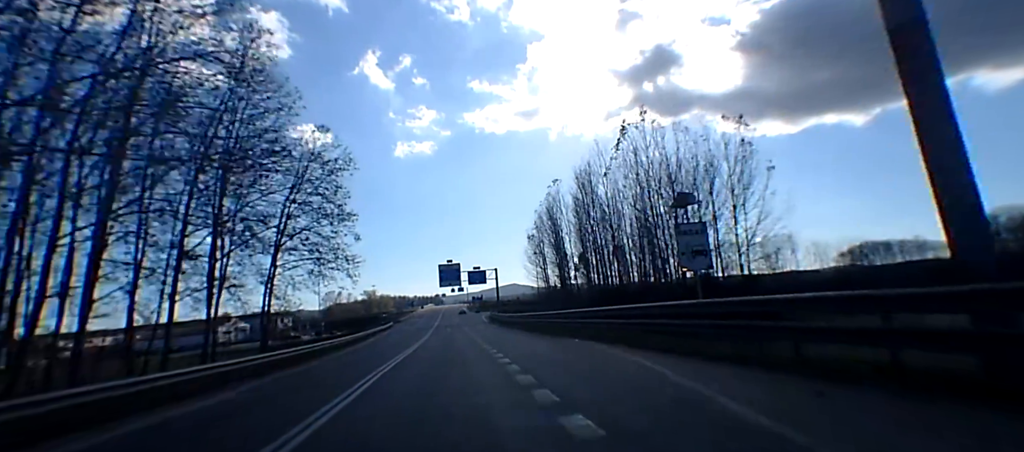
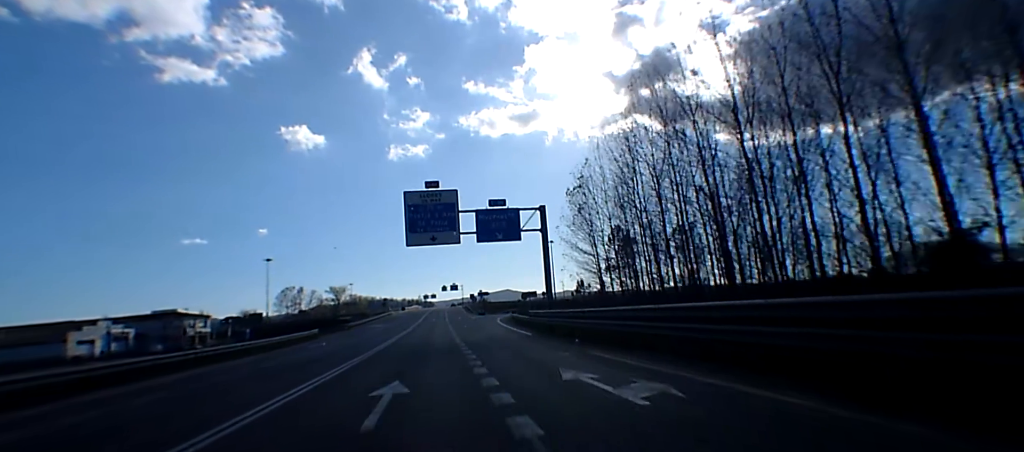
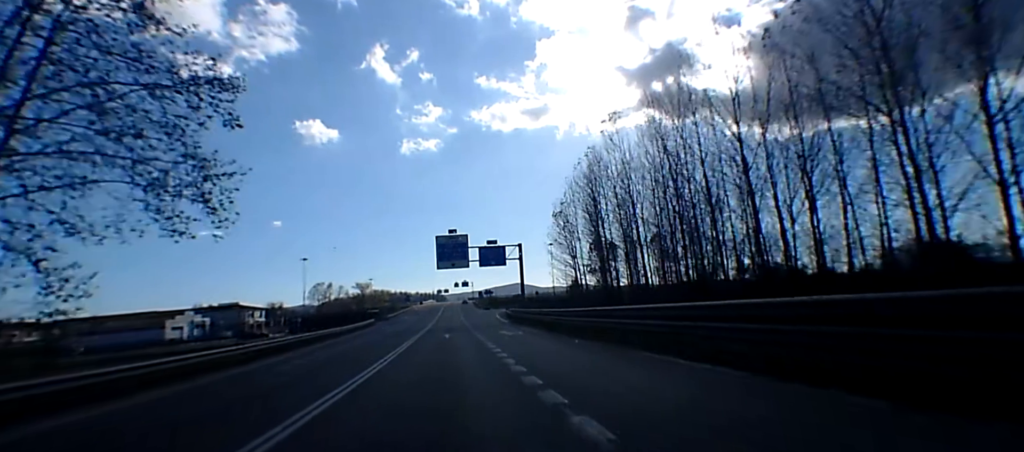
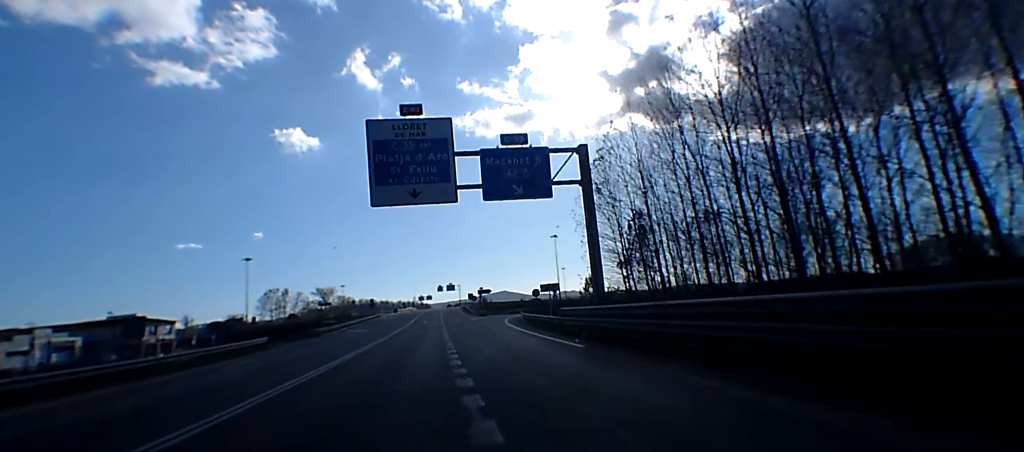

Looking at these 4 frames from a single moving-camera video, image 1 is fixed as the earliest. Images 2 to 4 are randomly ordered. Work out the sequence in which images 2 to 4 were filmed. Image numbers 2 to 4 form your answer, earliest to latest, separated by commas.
3, 2, 4
